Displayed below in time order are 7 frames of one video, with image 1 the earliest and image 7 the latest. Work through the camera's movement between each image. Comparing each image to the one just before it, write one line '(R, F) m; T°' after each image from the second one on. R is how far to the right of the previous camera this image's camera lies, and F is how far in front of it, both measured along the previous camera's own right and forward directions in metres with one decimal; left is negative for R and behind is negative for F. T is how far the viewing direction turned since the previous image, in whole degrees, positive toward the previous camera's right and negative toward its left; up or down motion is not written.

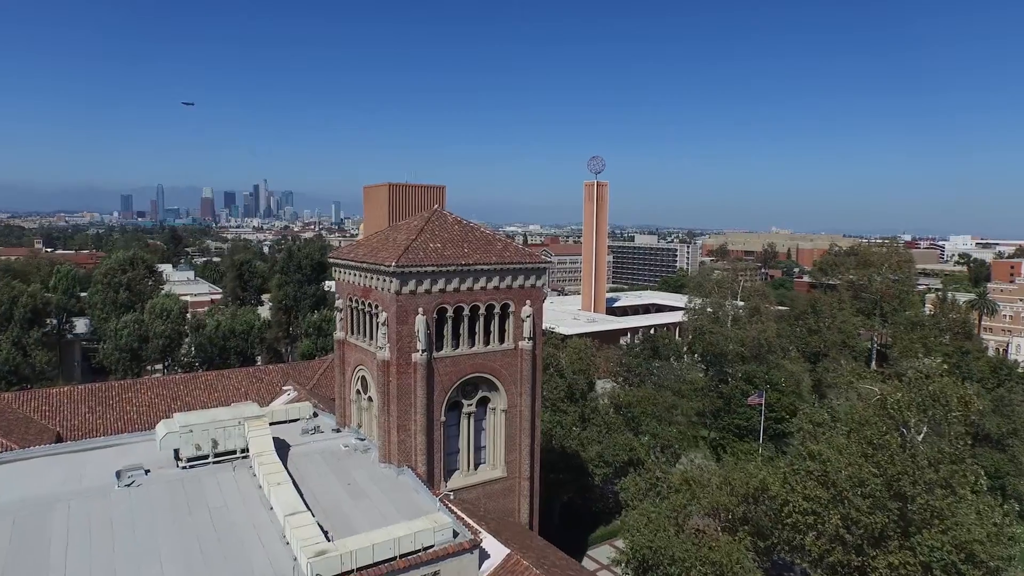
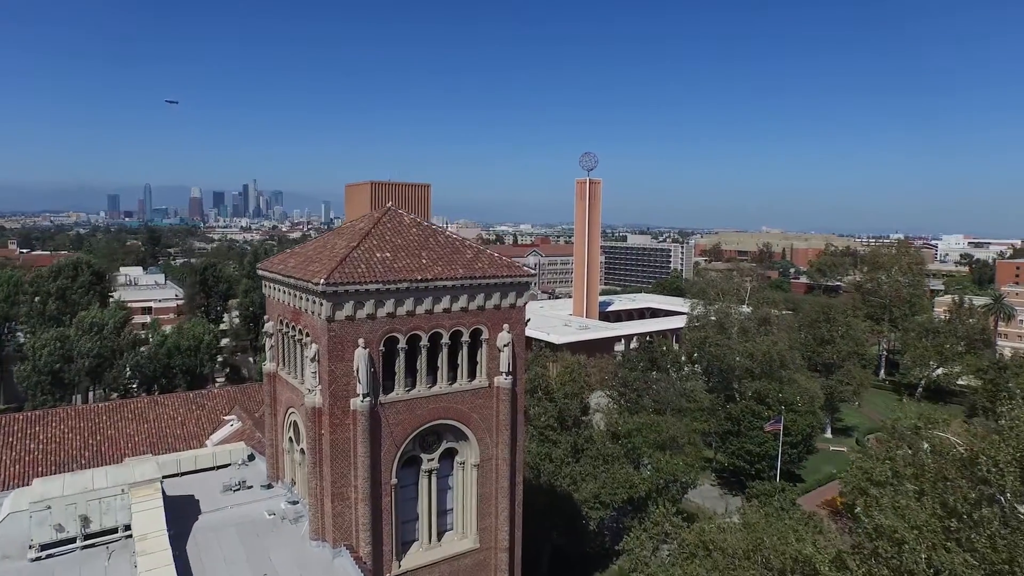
(+0.3, +2.8) m; +1°
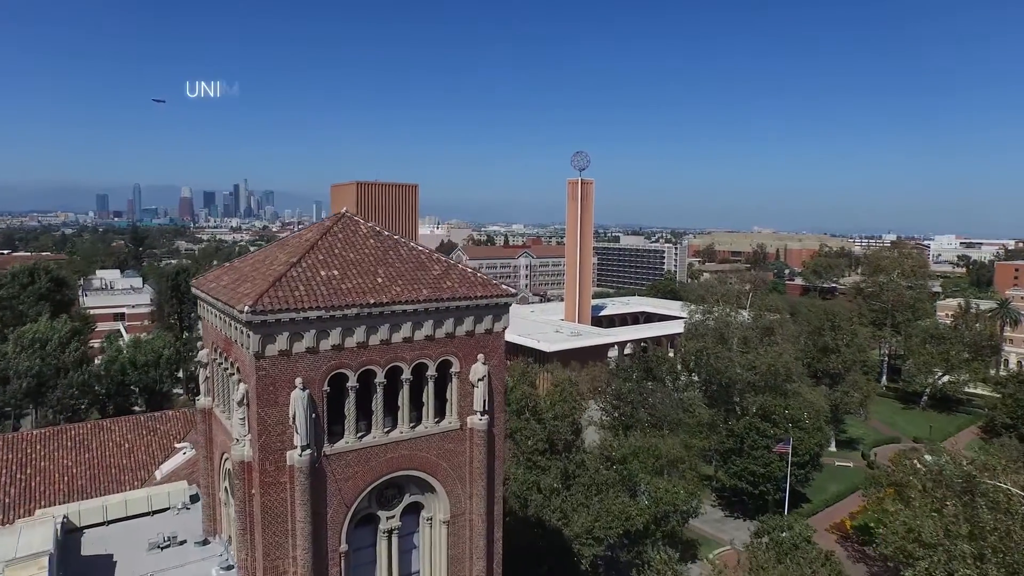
(+0.2, +1.6) m; +1°
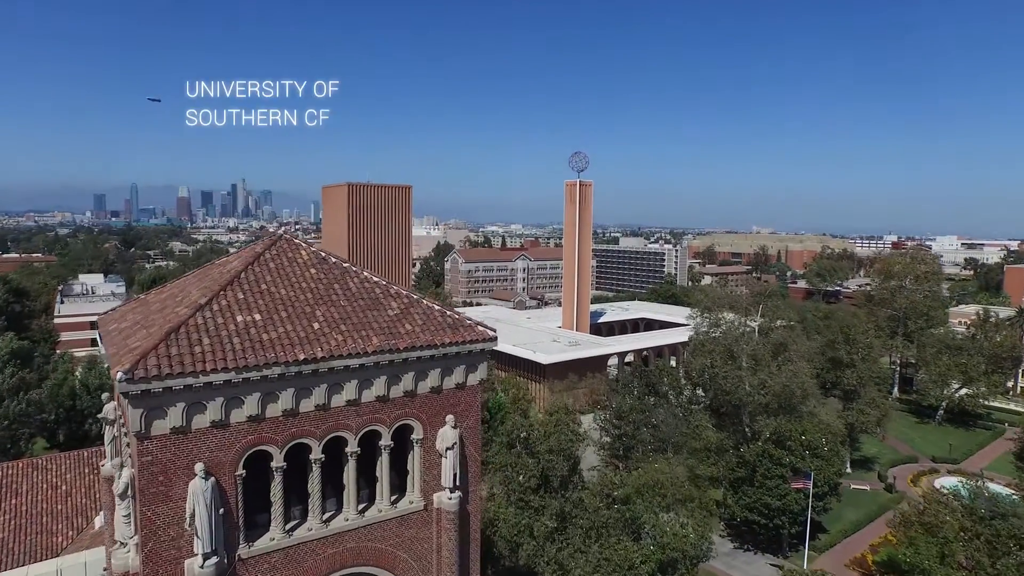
(+0.2, +1.8) m; 0°
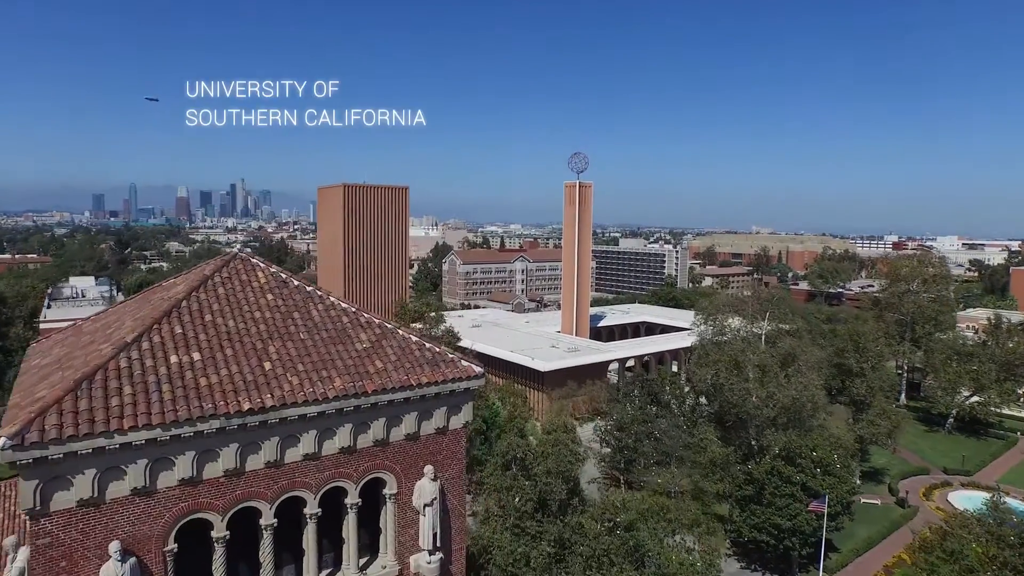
(+0.1, +1.0) m; 0°
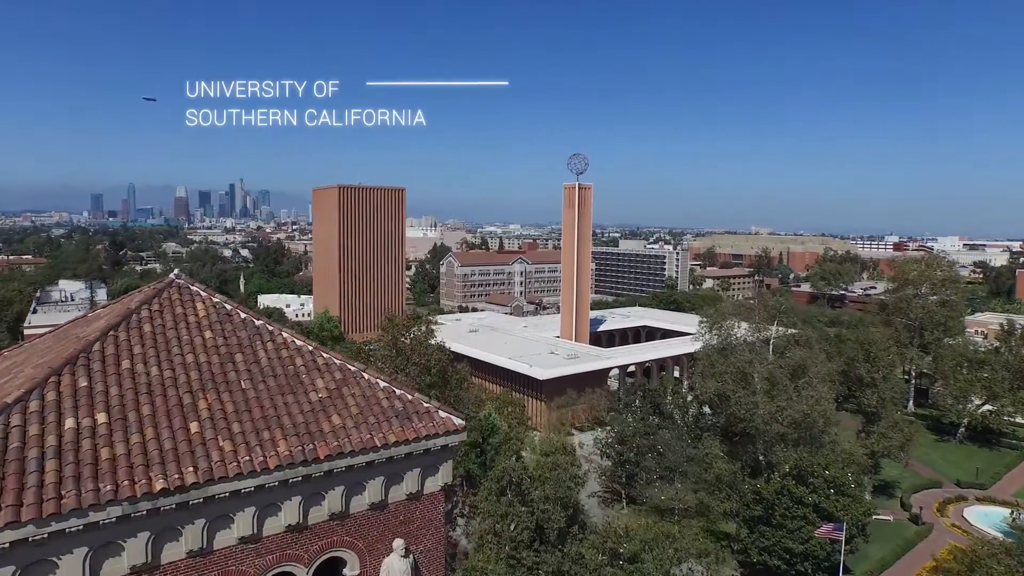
(+0.1, +1.0) m; 0°
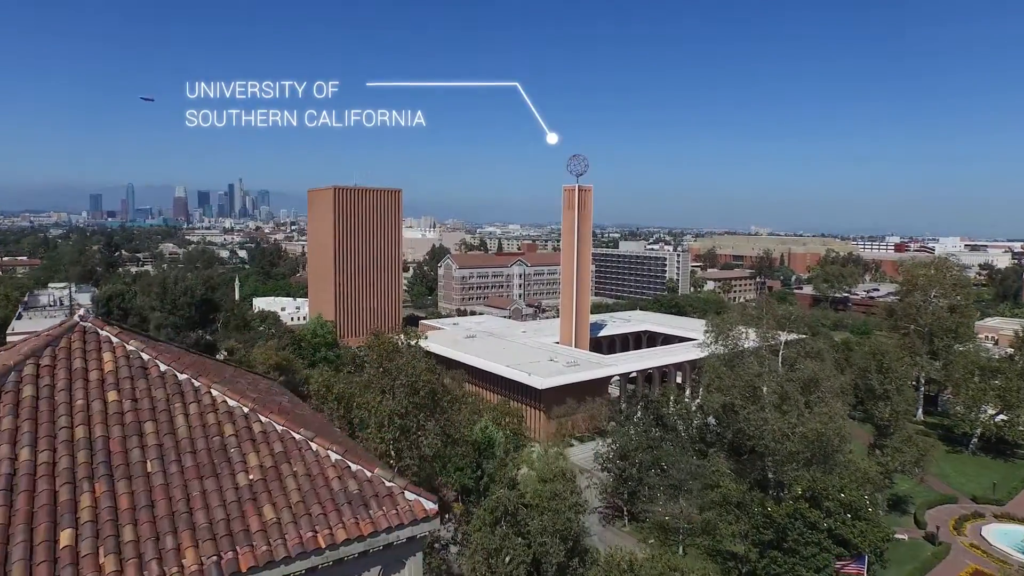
(+0.1, +1.0) m; 0°
